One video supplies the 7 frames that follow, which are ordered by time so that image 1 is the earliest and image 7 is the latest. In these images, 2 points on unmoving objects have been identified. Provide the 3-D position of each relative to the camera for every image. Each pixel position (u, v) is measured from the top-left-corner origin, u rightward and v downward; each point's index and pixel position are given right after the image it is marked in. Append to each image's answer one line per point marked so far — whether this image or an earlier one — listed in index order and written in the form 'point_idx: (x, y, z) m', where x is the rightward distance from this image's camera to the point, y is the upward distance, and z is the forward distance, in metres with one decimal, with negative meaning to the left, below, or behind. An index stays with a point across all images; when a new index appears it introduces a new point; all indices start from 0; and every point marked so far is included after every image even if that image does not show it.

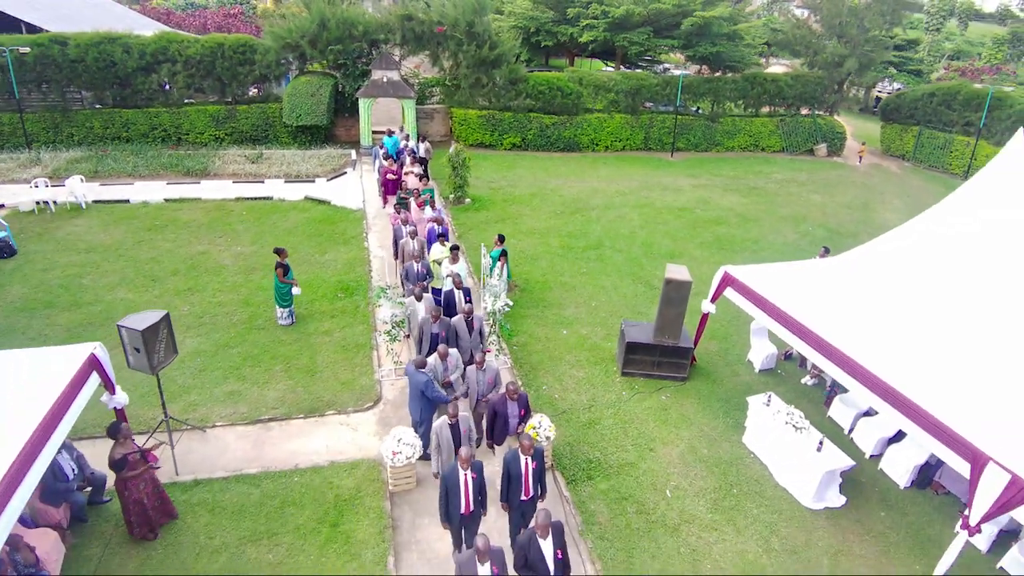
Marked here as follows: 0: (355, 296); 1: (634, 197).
0: (-2.8, -0.1, +11.0) m
1: (+3.5, +2.6, +17.5) m
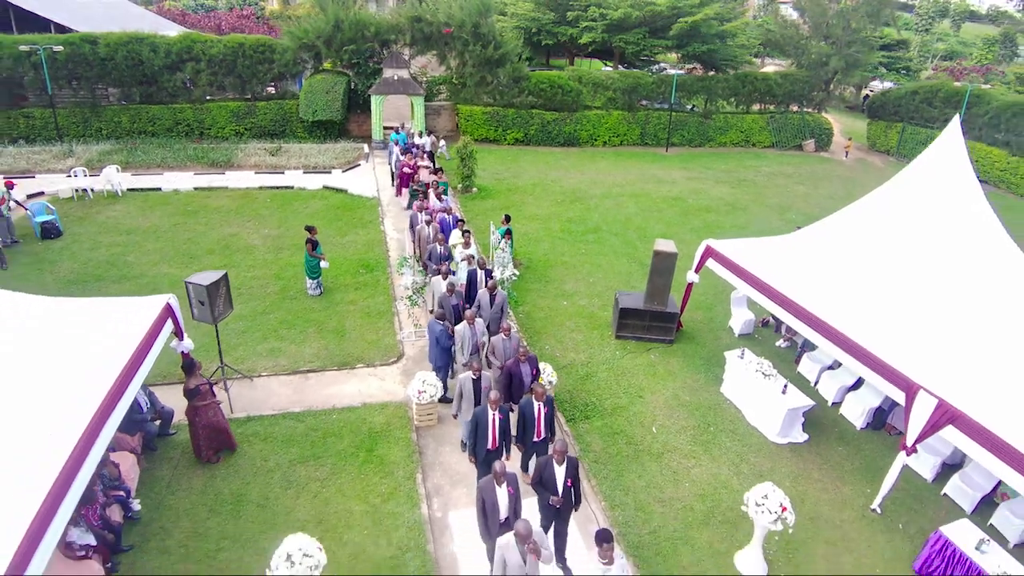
0: (-2.7, +0.3, +12.1) m
1: (+3.6, +3.0, +18.6) m
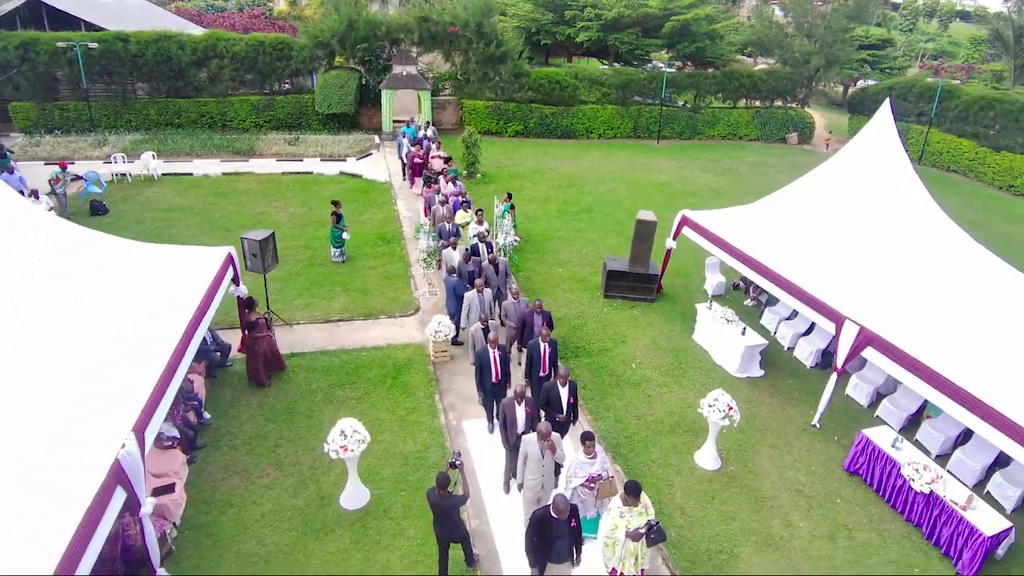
0: (-2.7, +1.0, +13.6) m
1: (+3.6, +3.7, +20.1) m
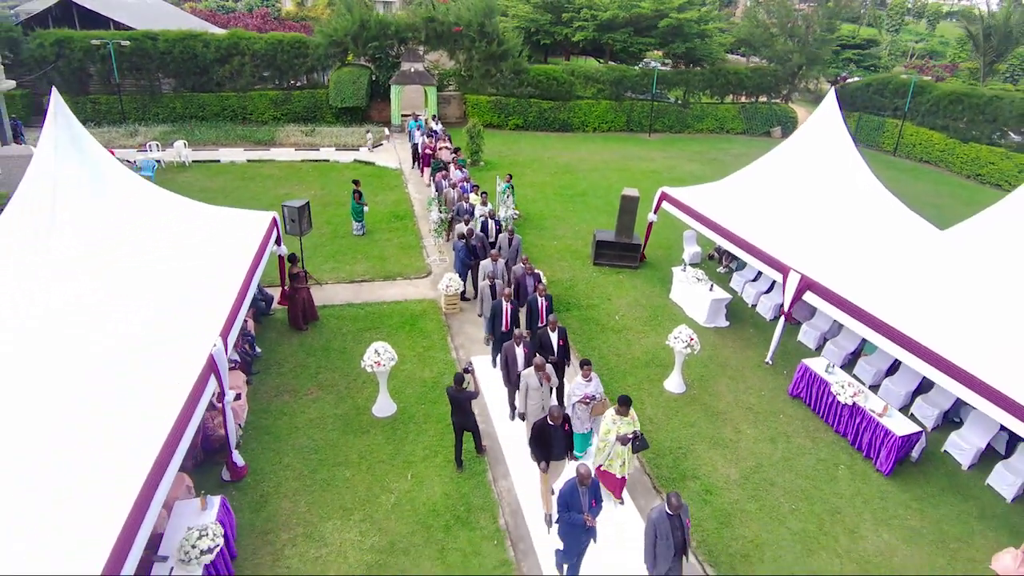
0: (-2.7, +1.7, +15.2) m
1: (+3.6, +4.4, +21.7) m
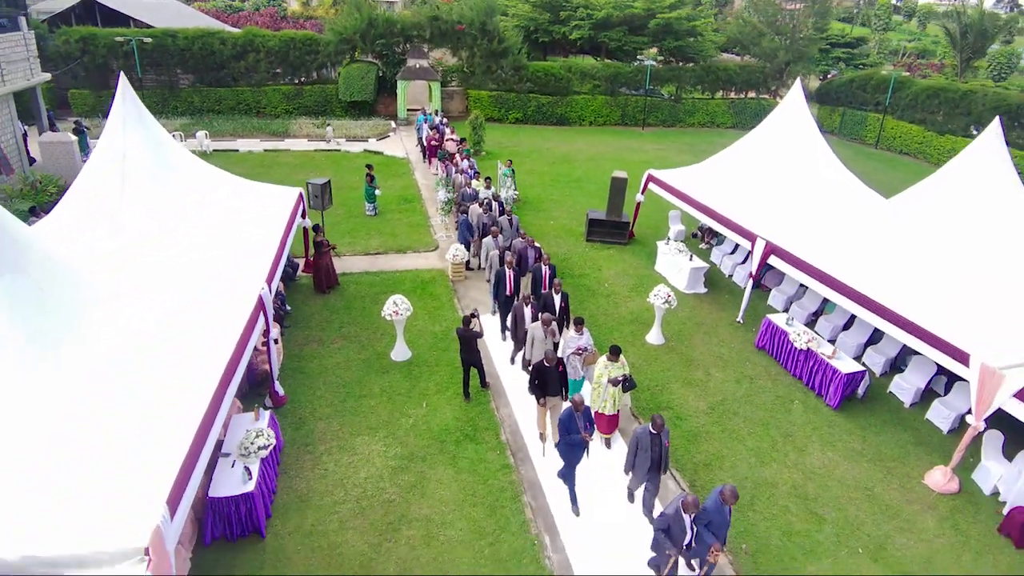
0: (-2.7, +2.3, +16.5) m
1: (+3.6, +5.0, +23.0) m
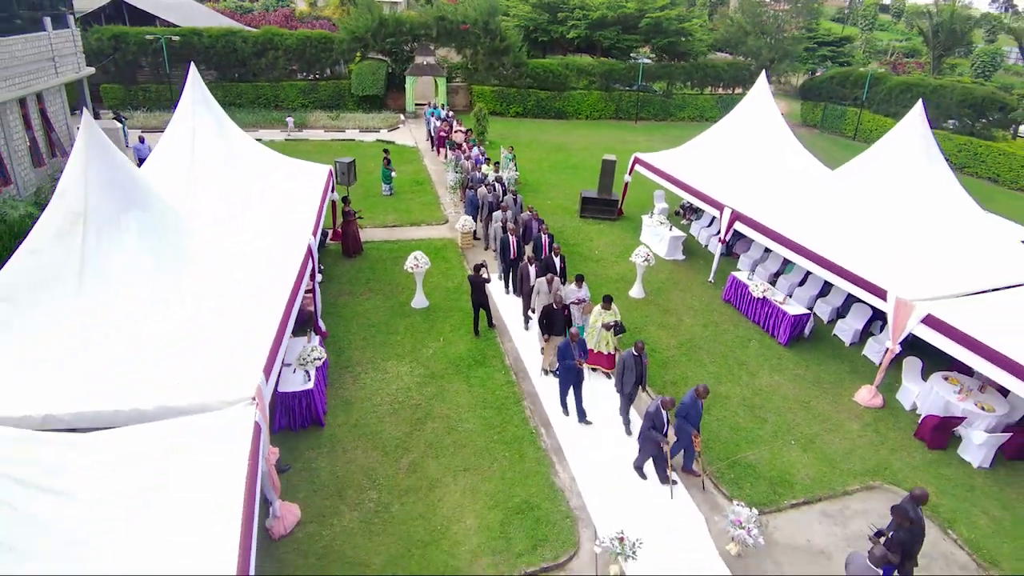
0: (-2.6, +3.1, +18.3) m
1: (+3.7, +5.8, +24.8) m
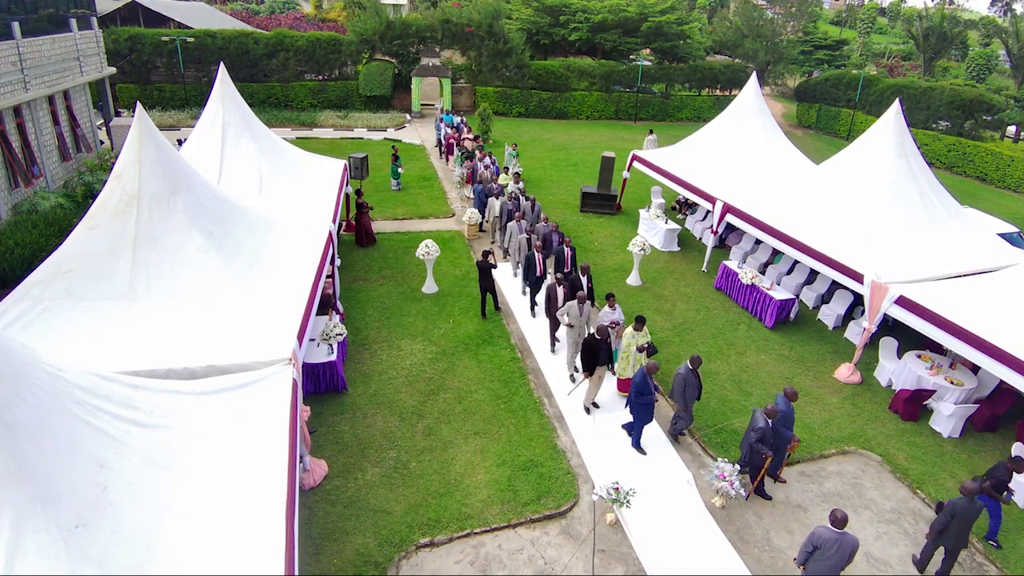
0: (-2.5, +3.4, +19.1) m
1: (+3.8, +6.0, +25.6) m
